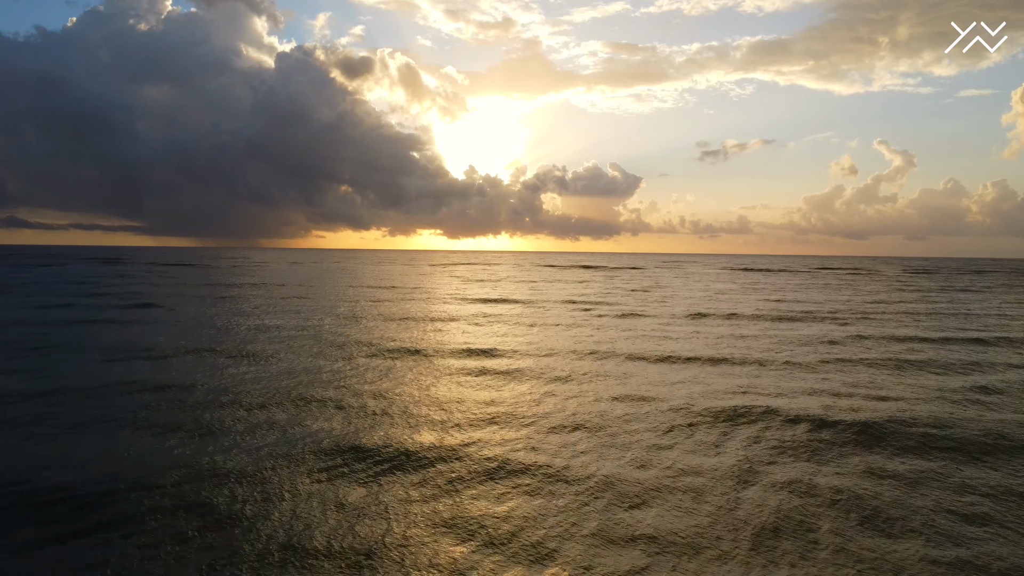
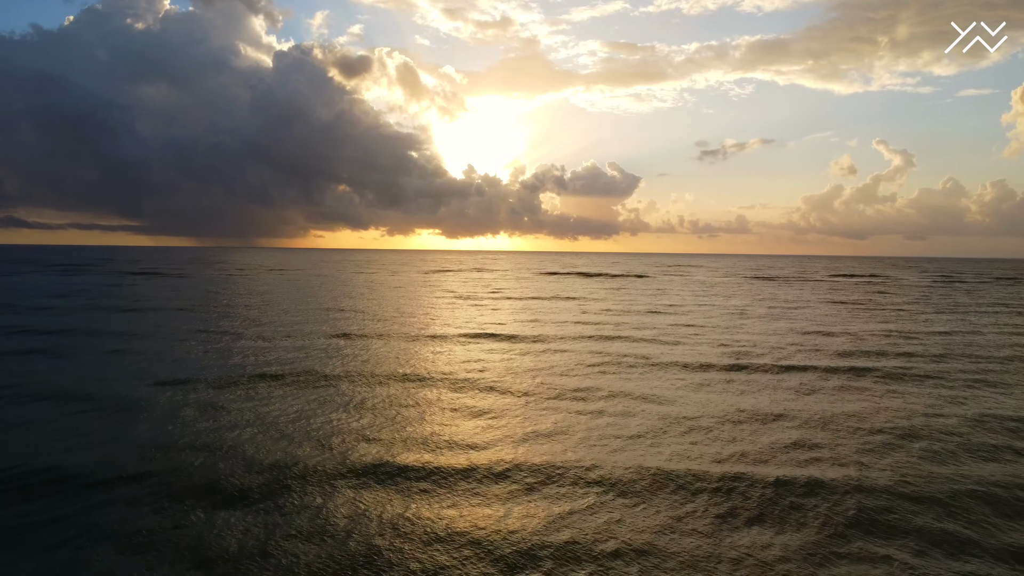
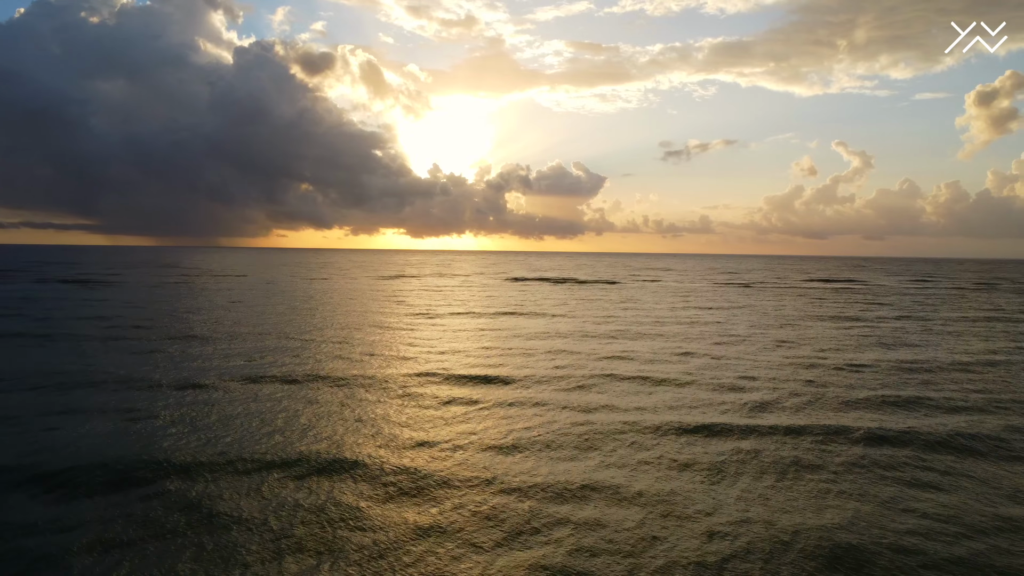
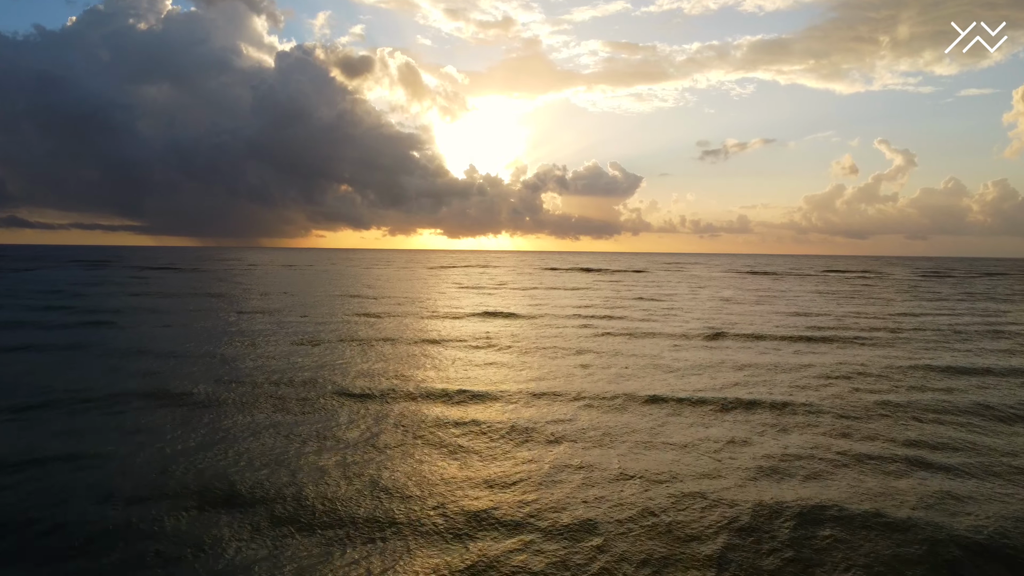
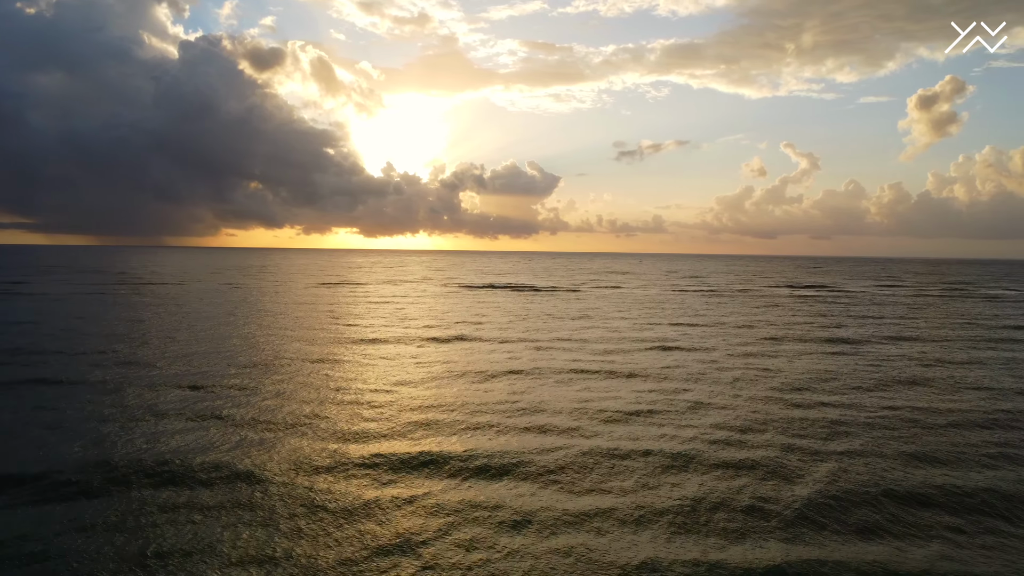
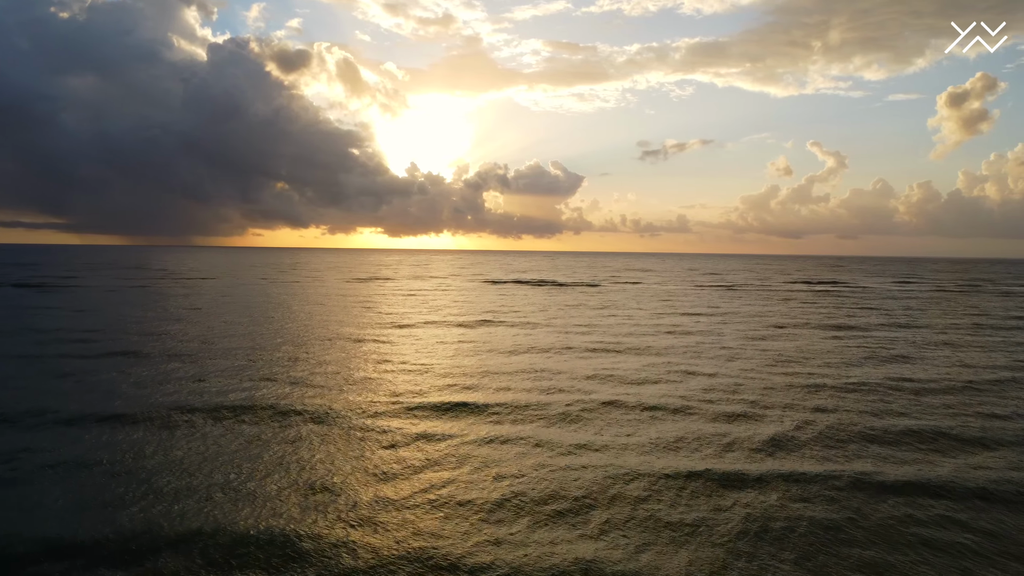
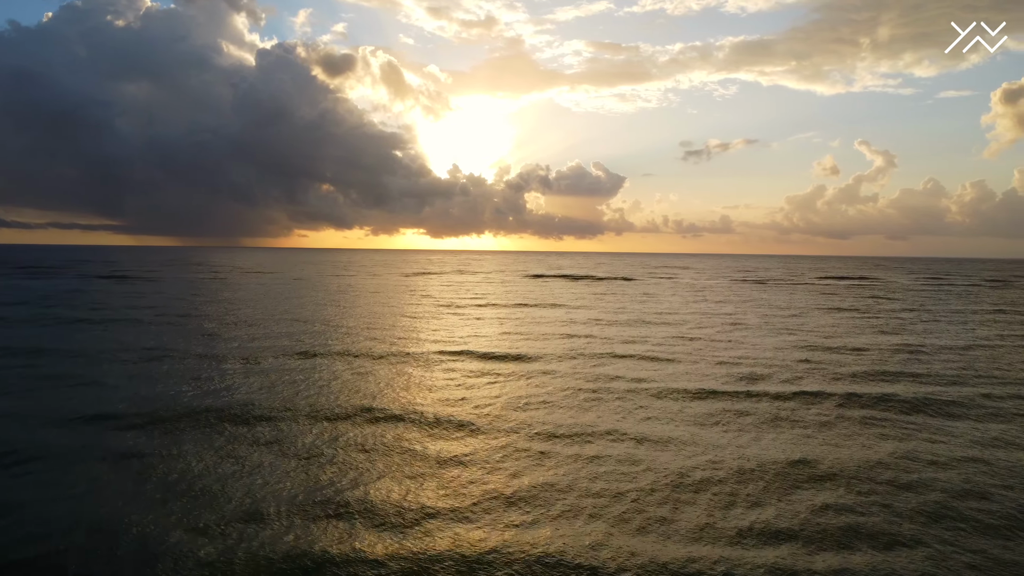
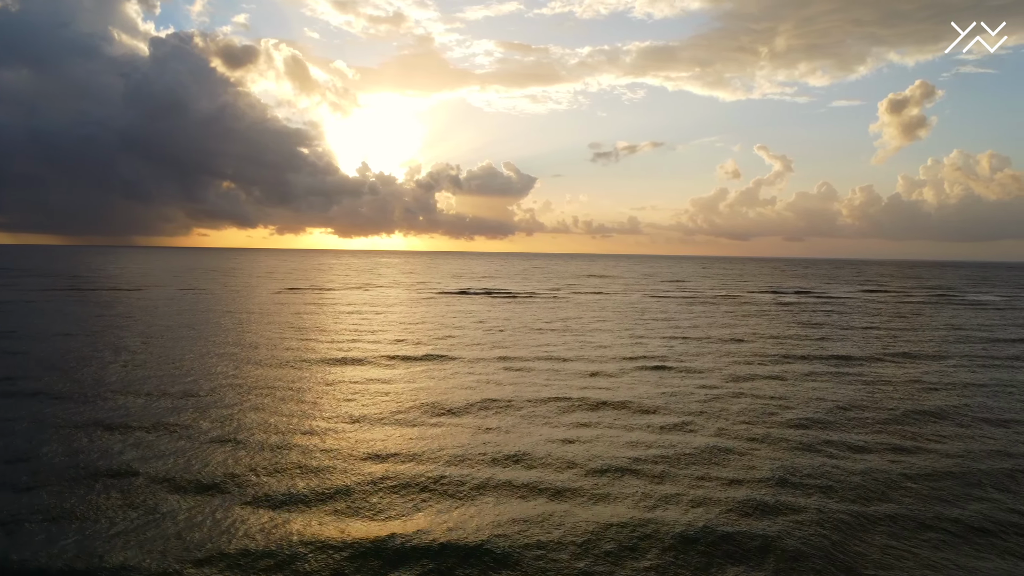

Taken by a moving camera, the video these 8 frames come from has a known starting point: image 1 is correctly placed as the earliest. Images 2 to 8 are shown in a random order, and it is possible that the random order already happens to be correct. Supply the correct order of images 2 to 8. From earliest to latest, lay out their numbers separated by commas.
4, 2, 7, 3, 6, 5, 8
